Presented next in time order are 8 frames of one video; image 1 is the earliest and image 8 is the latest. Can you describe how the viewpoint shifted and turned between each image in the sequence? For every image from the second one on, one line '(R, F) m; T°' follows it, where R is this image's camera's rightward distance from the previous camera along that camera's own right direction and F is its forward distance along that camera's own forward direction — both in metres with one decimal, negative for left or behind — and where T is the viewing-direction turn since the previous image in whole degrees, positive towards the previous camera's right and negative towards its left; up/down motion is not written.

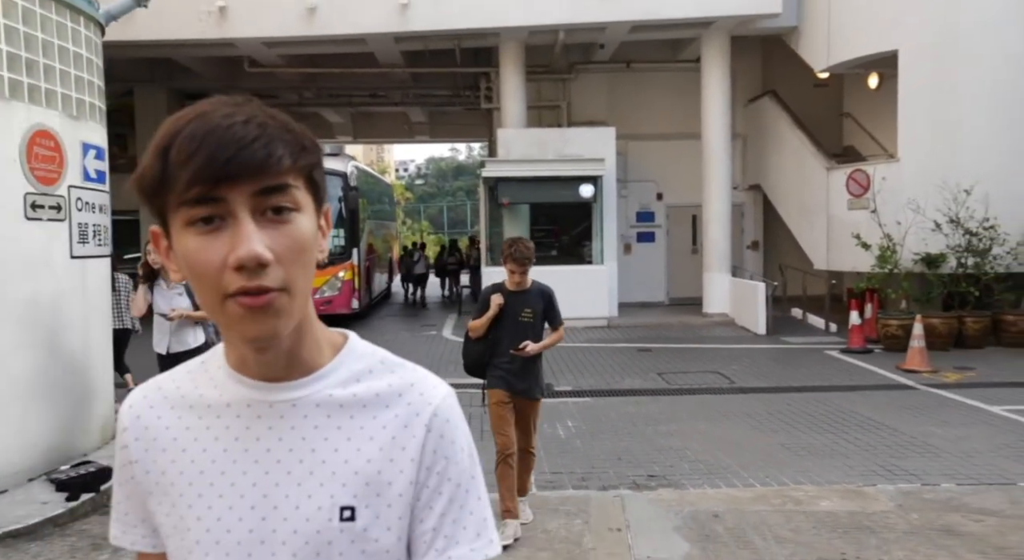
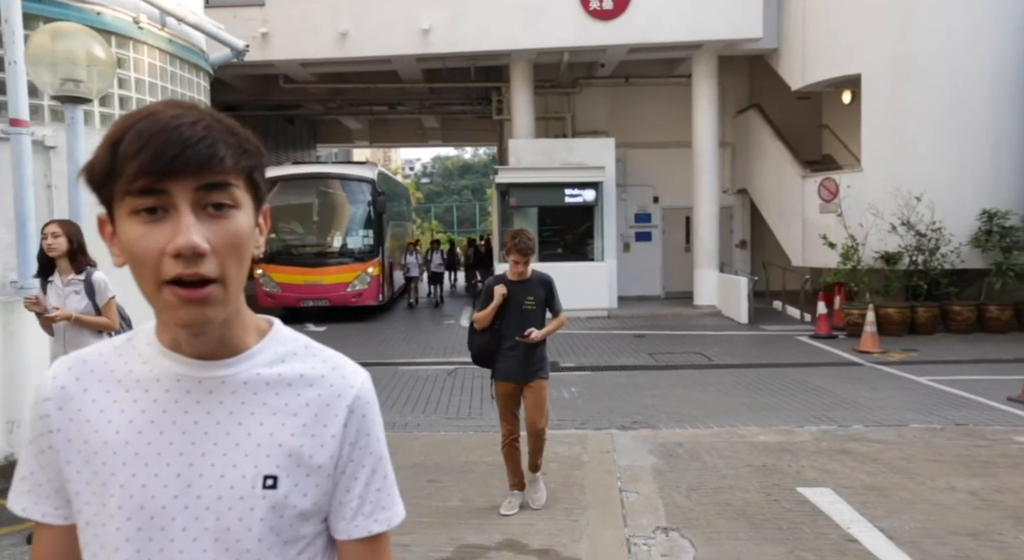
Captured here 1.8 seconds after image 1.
(-0.1, -1.9) m; 0°
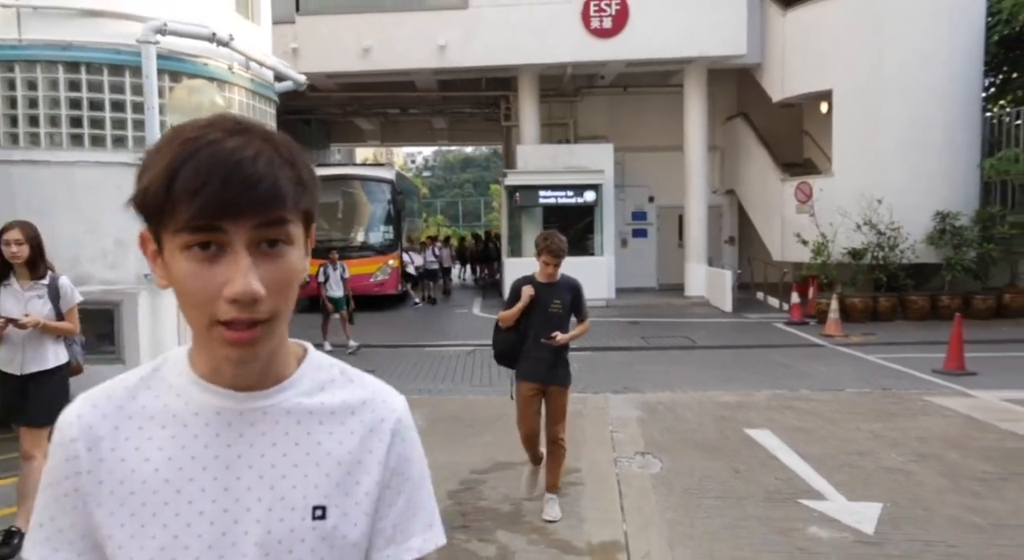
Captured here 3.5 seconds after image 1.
(-0.2, -1.9) m; 0°
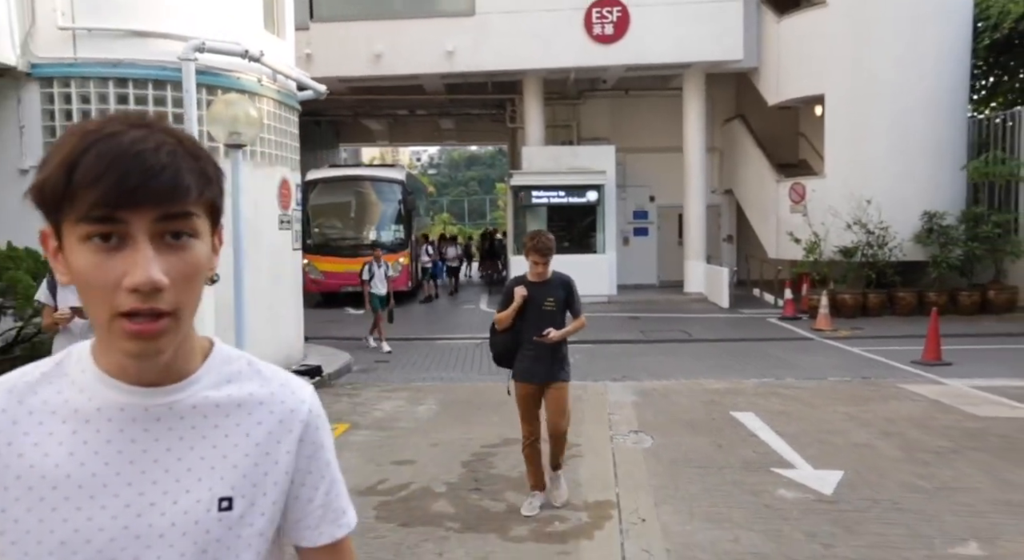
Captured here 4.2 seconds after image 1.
(0.0, -0.8) m; 0°
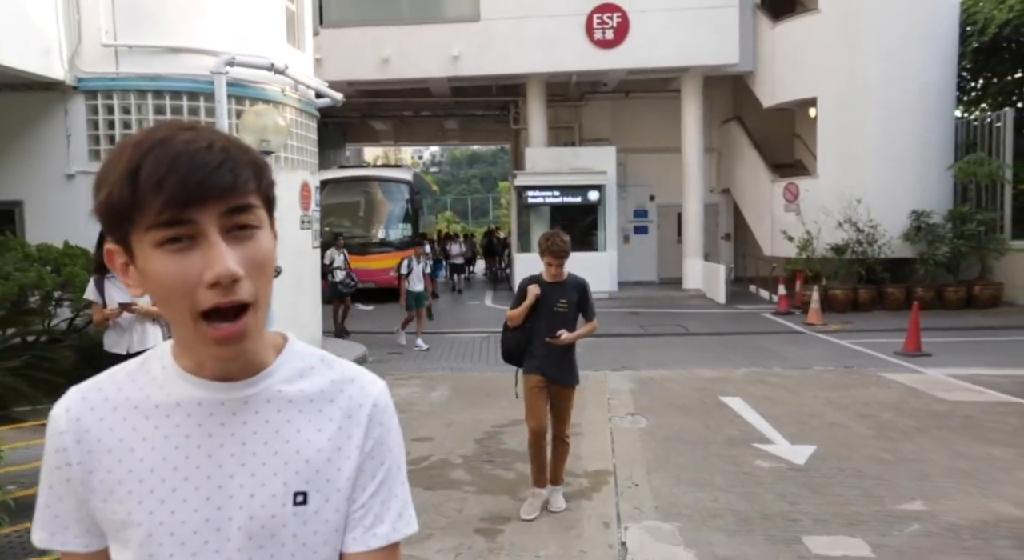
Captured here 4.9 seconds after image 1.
(-0.1, -0.7) m; 0°
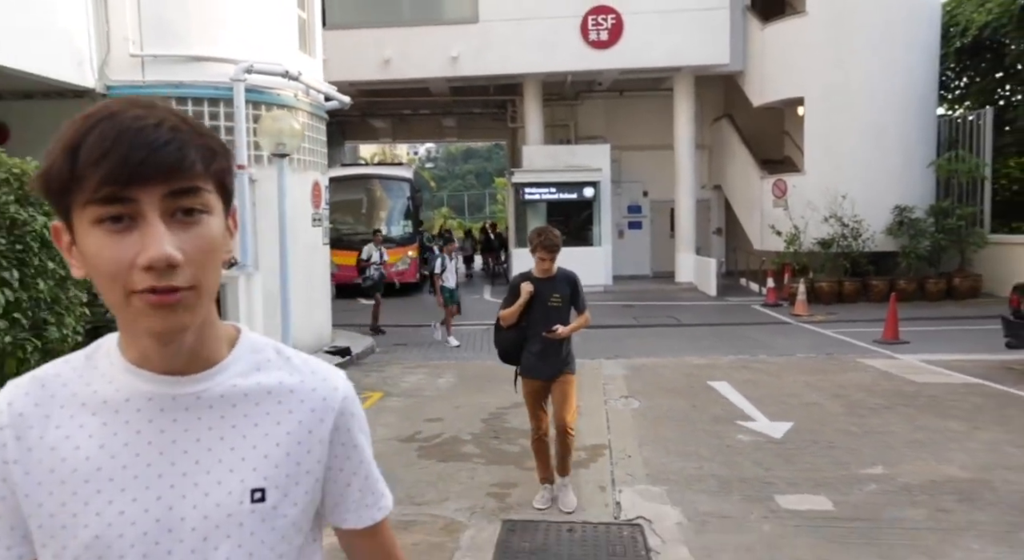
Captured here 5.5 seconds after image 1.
(-0.1, -0.6) m; 0°
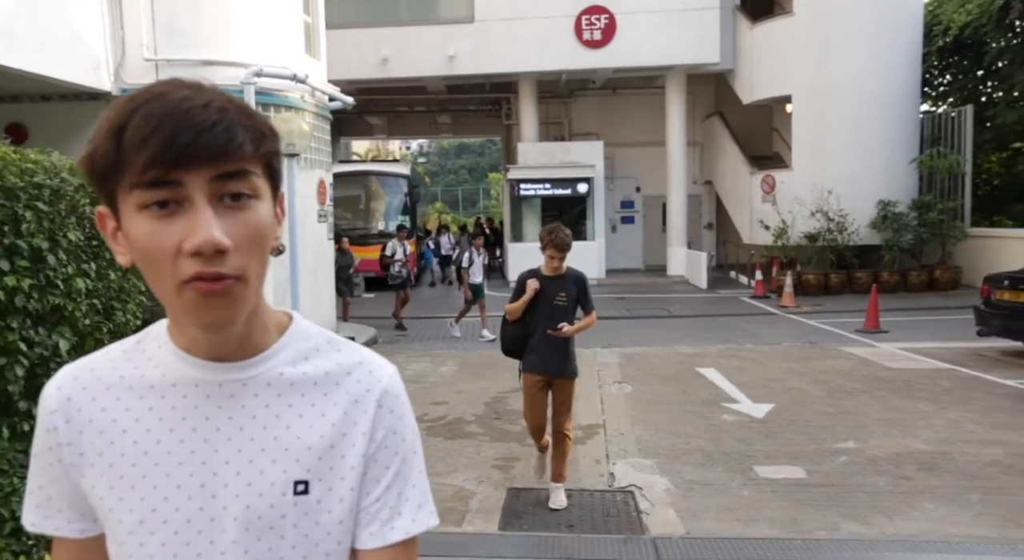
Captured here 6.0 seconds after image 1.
(-0.1, -0.5) m; +1°
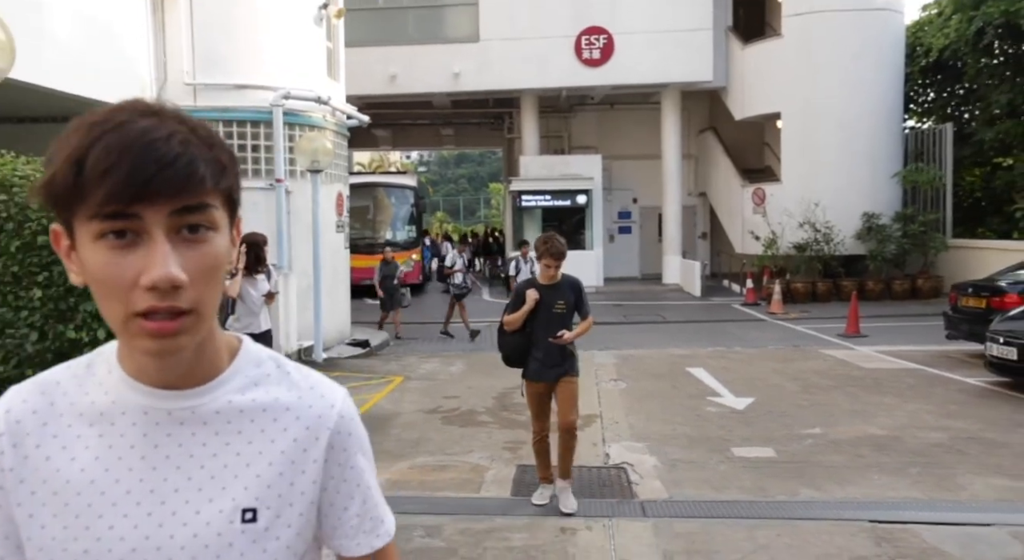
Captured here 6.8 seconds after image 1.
(-0.1, -0.9) m; 0°
